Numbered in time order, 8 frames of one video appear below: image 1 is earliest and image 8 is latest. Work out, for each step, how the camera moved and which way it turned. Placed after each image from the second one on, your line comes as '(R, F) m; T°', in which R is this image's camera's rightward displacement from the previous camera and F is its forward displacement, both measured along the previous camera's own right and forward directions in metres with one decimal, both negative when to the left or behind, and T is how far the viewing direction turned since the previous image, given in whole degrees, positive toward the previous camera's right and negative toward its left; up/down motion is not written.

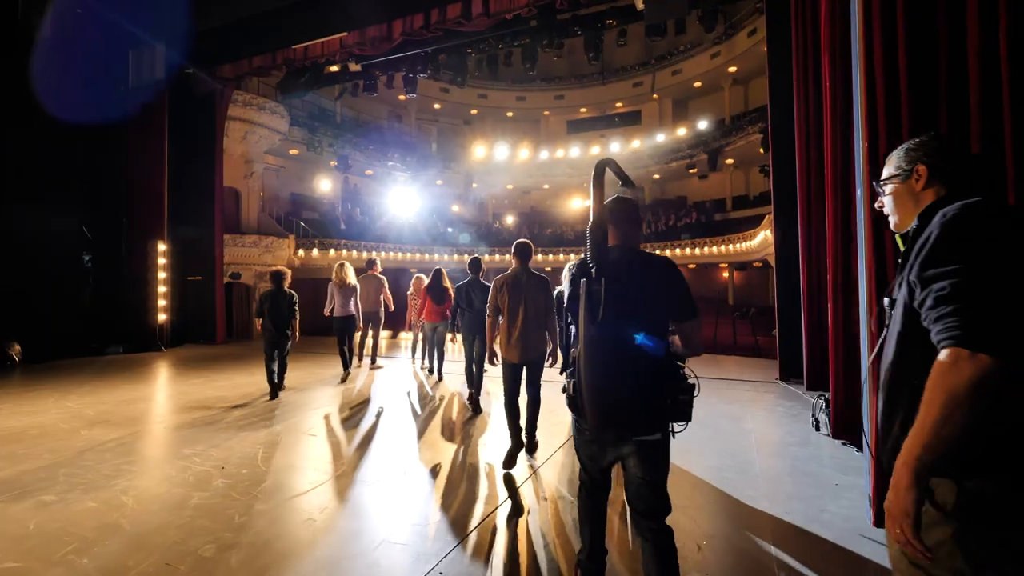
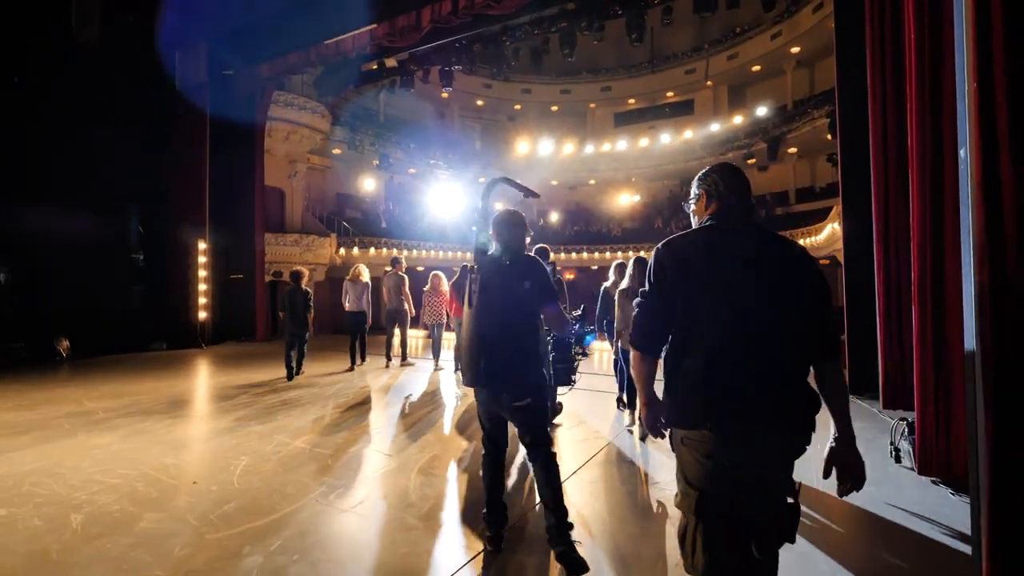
(+0.3, +0.4) m; -6°
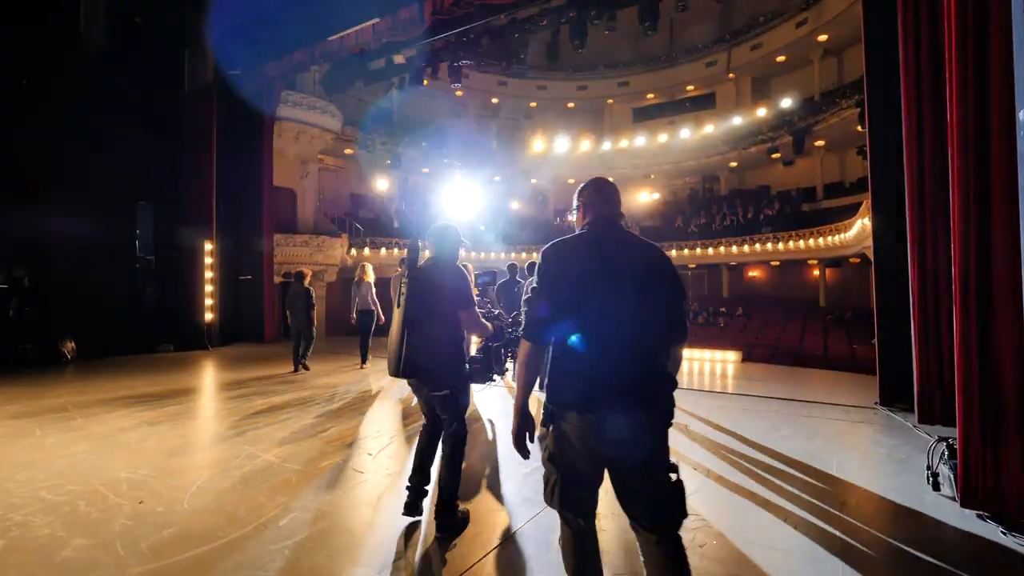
(+0.2, +0.3) m; -3°
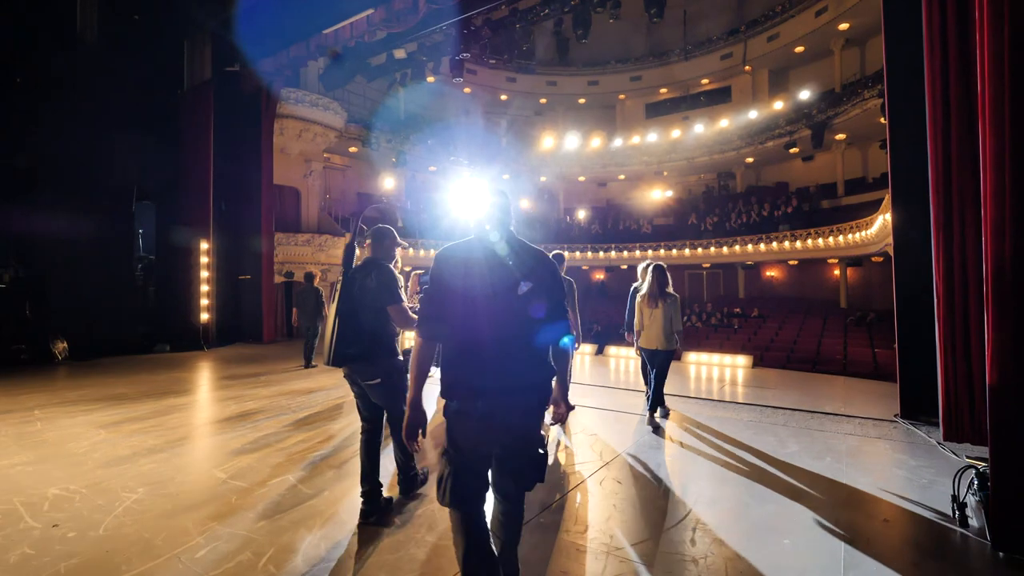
(+0.3, +0.3) m; -2°
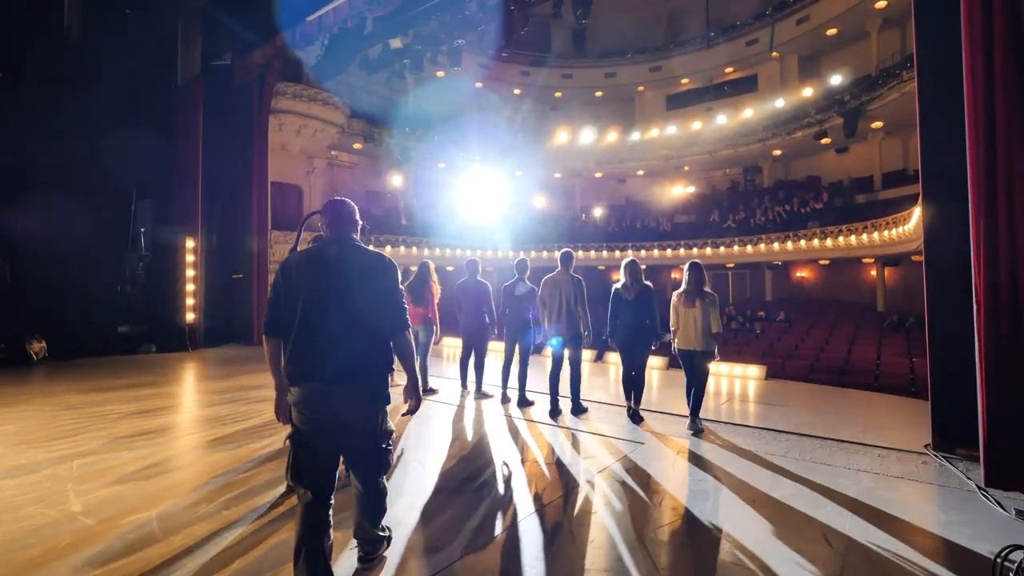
(+0.5, +0.6) m; -3°
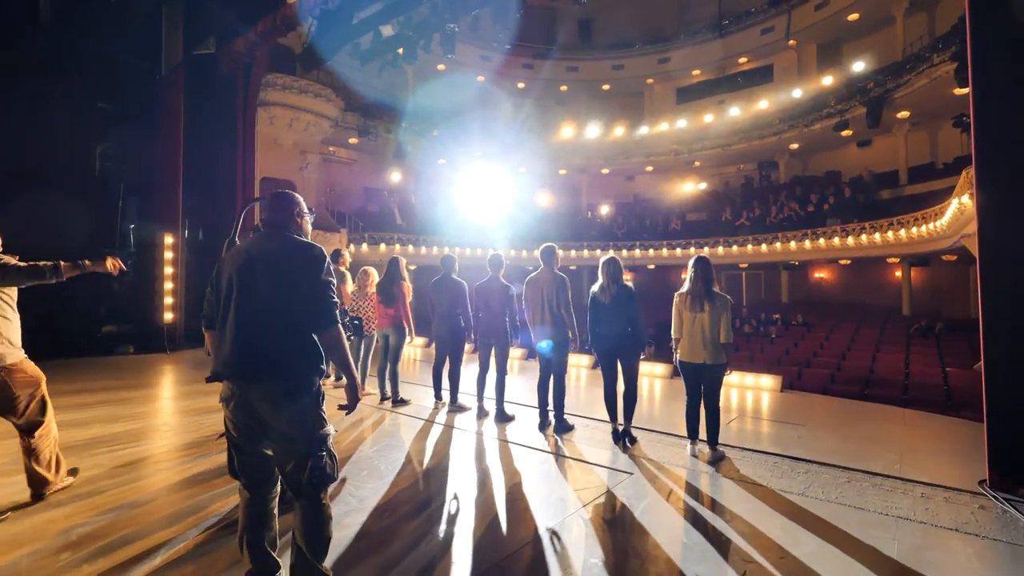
(+0.3, +0.5) m; -1°
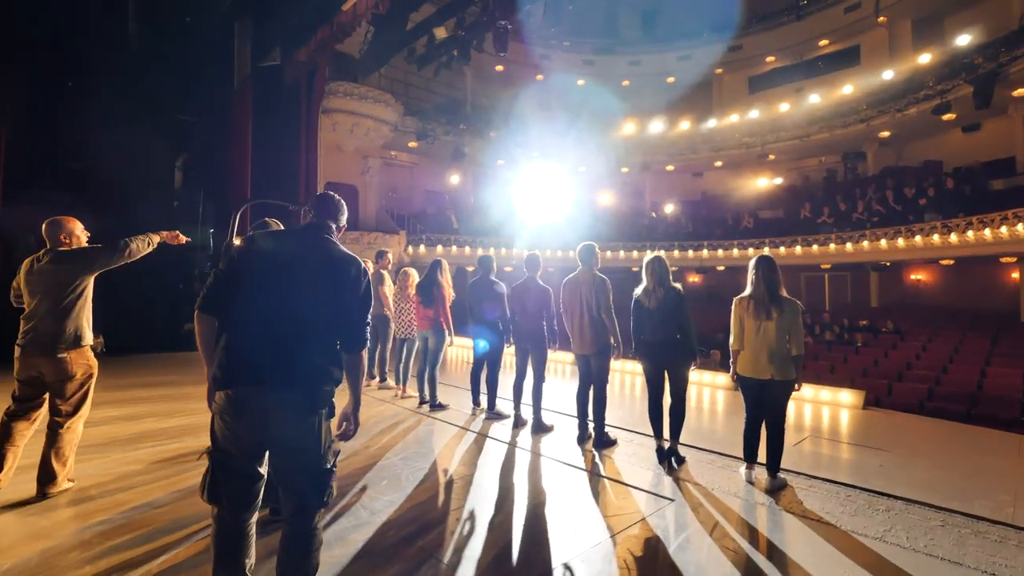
(+0.2, +0.2) m; -8°
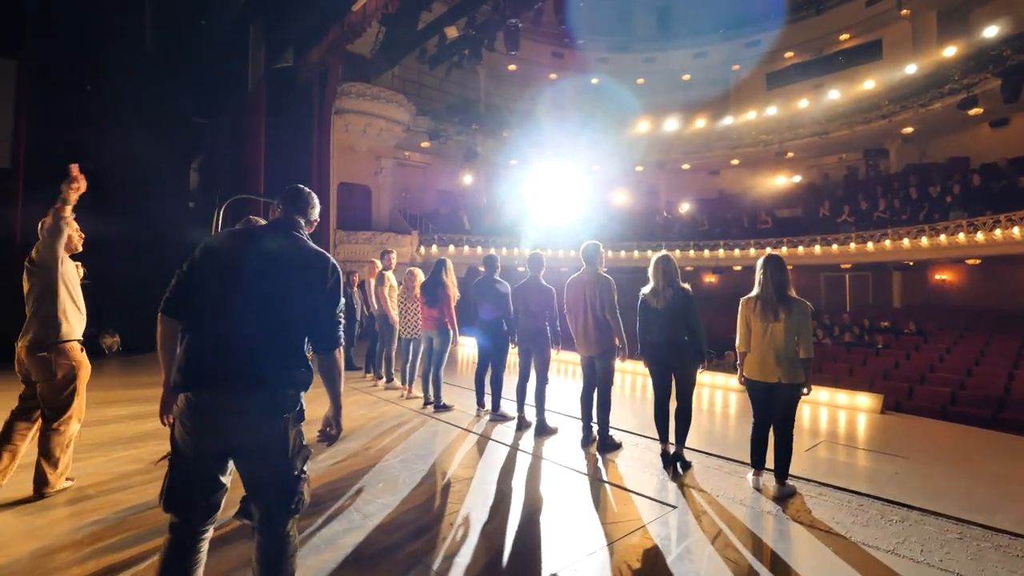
(+0.1, 0.0) m; -2°
